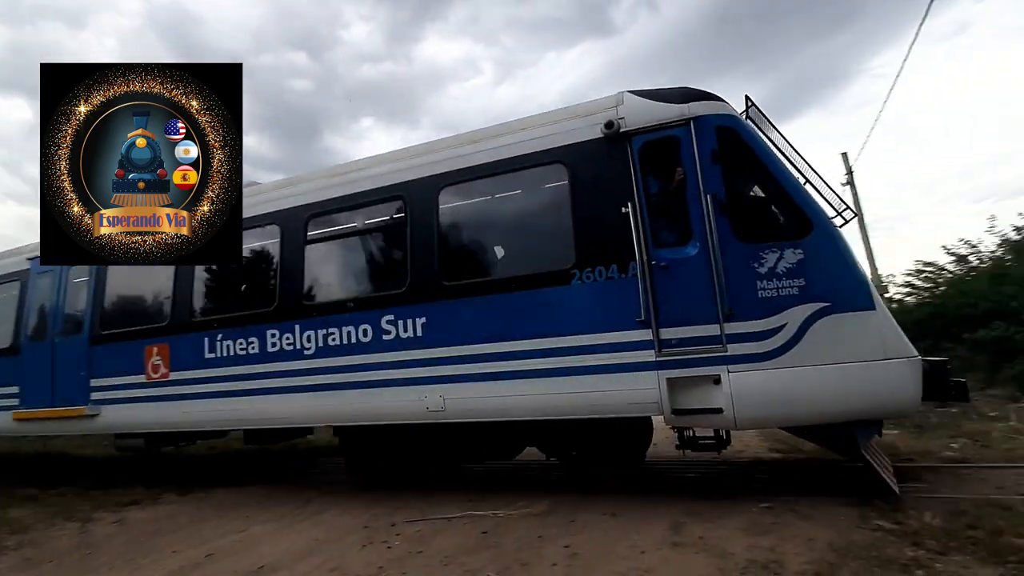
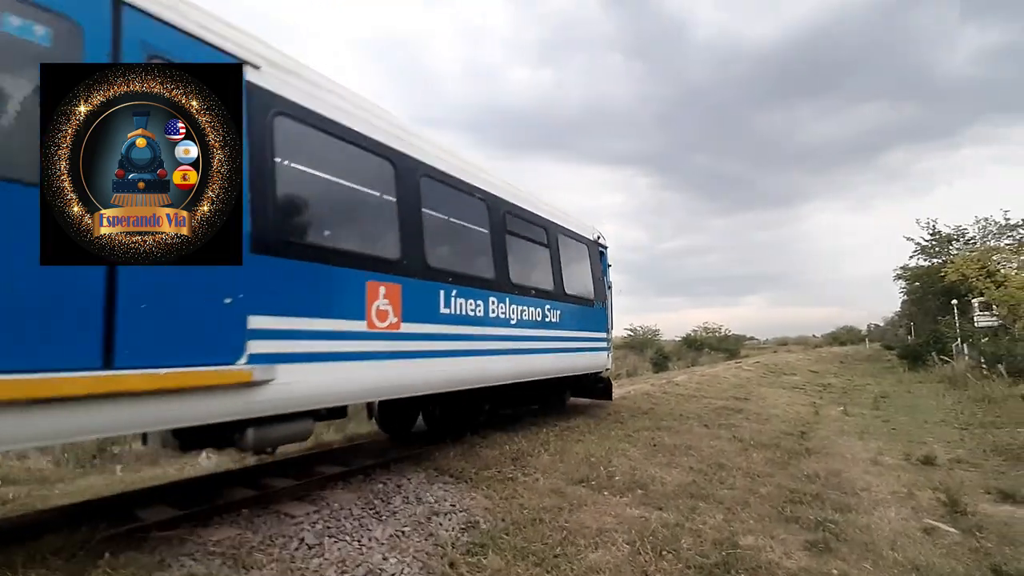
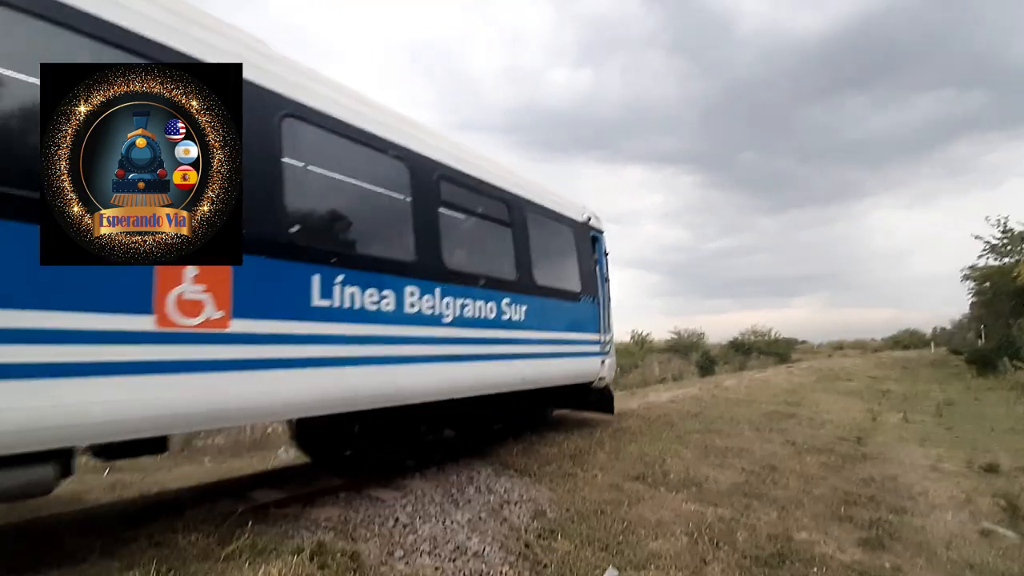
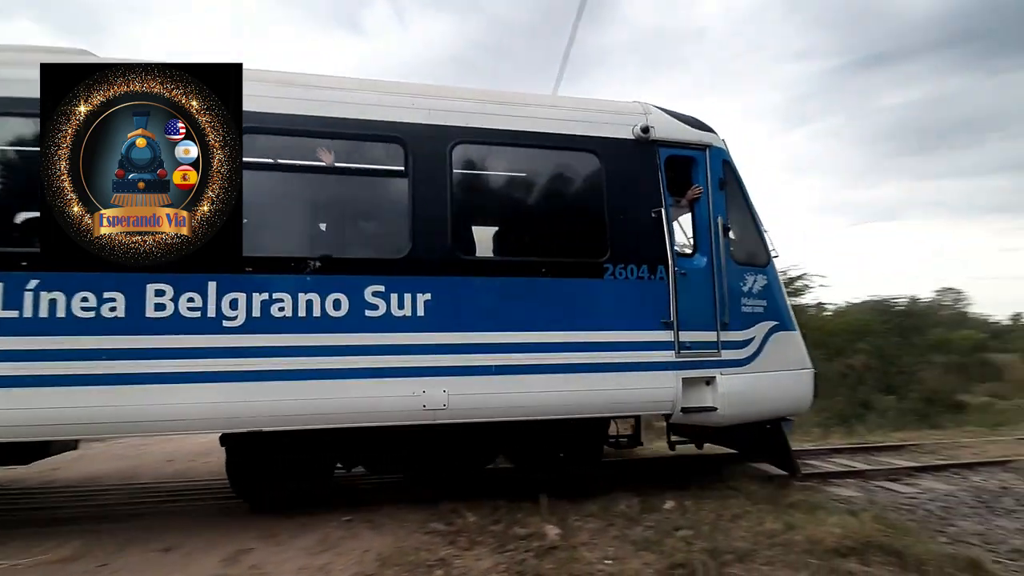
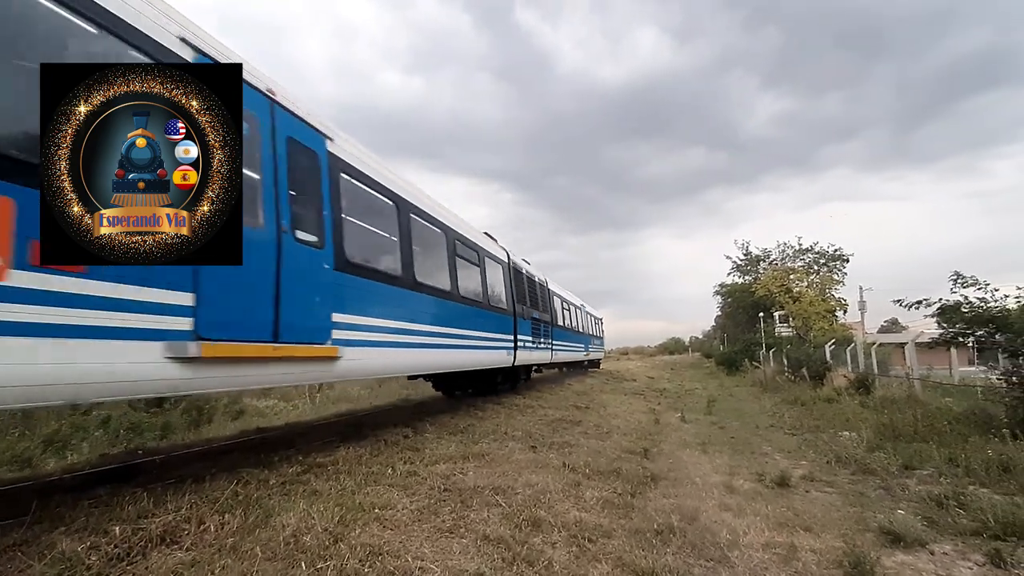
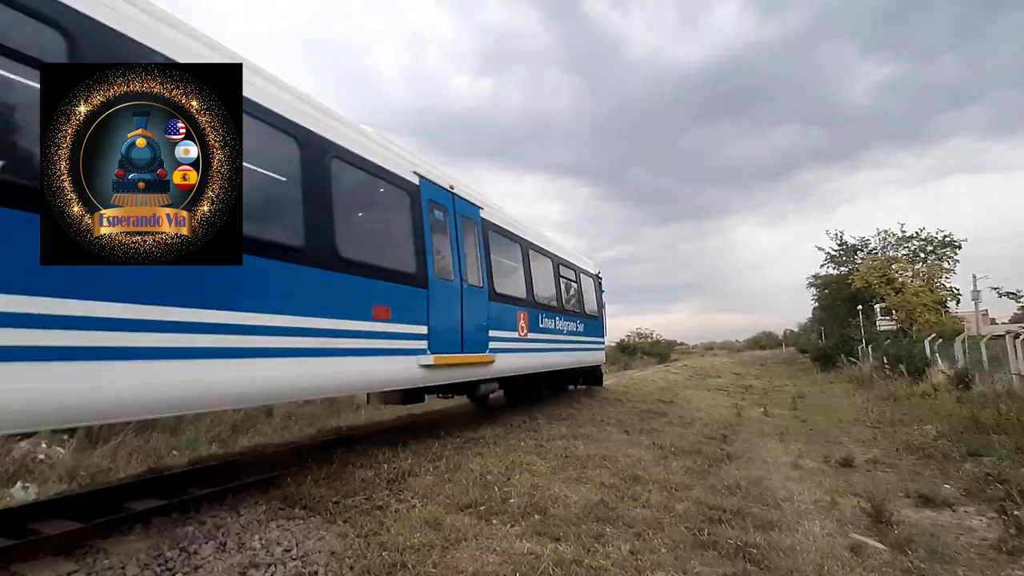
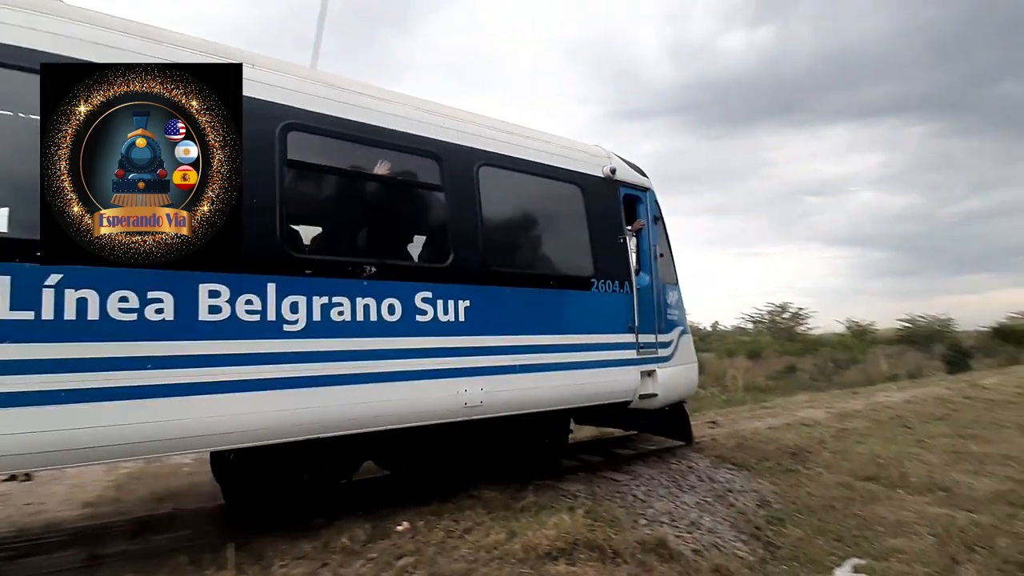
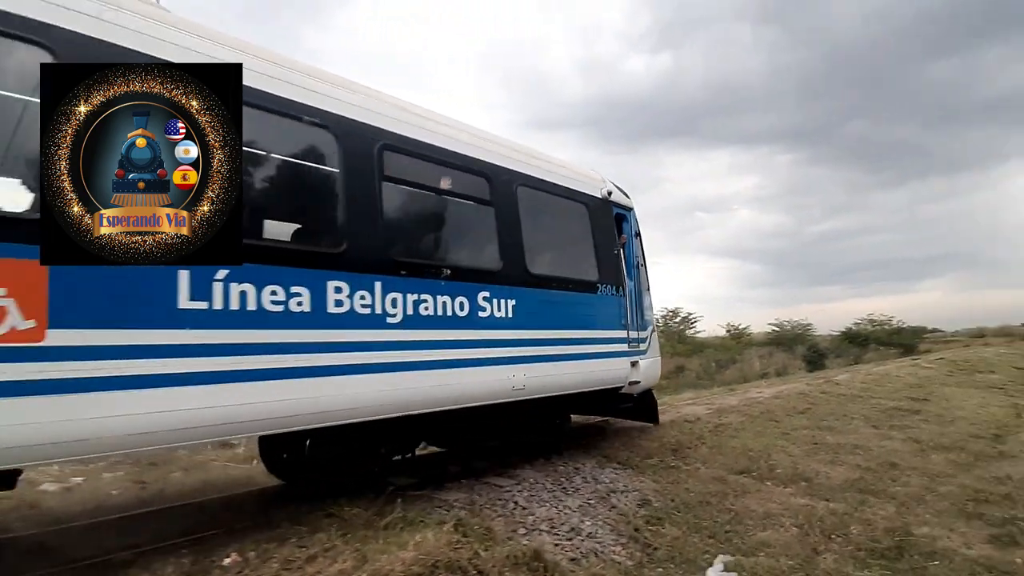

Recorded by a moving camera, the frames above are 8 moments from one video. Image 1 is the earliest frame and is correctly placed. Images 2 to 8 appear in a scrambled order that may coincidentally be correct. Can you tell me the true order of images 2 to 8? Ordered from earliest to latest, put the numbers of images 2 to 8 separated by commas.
4, 7, 8, 3, 2, 6, 5
